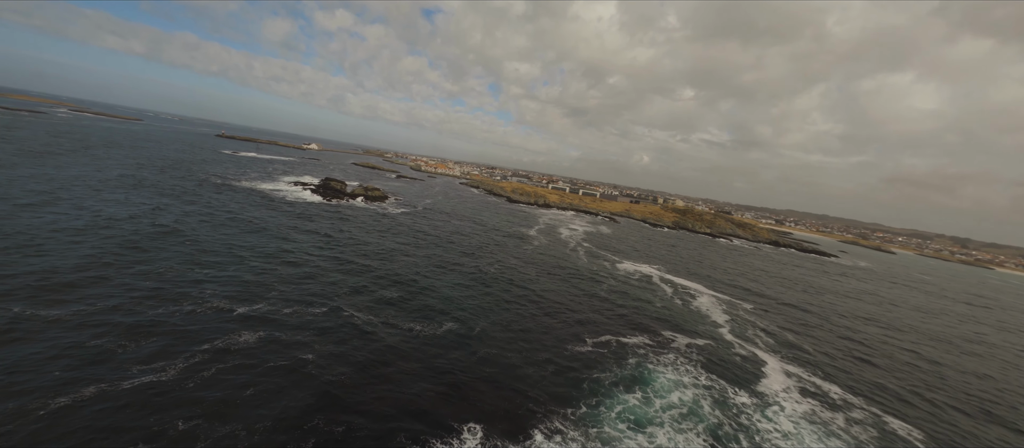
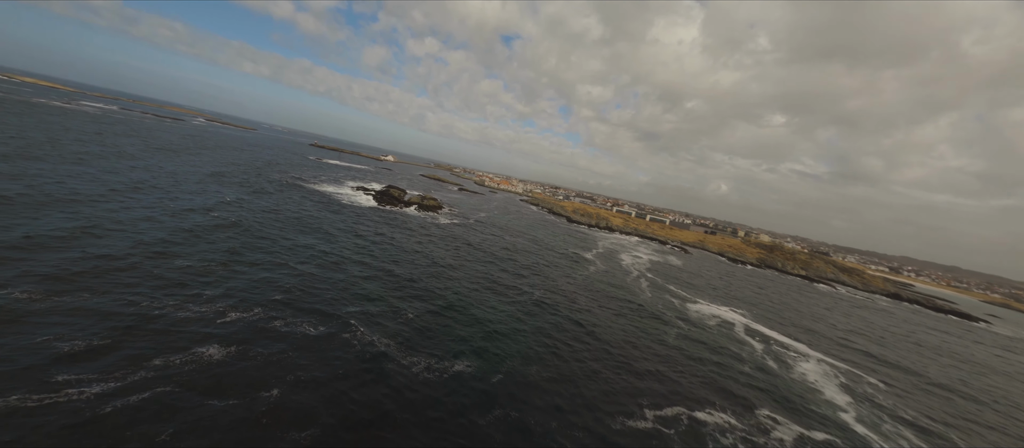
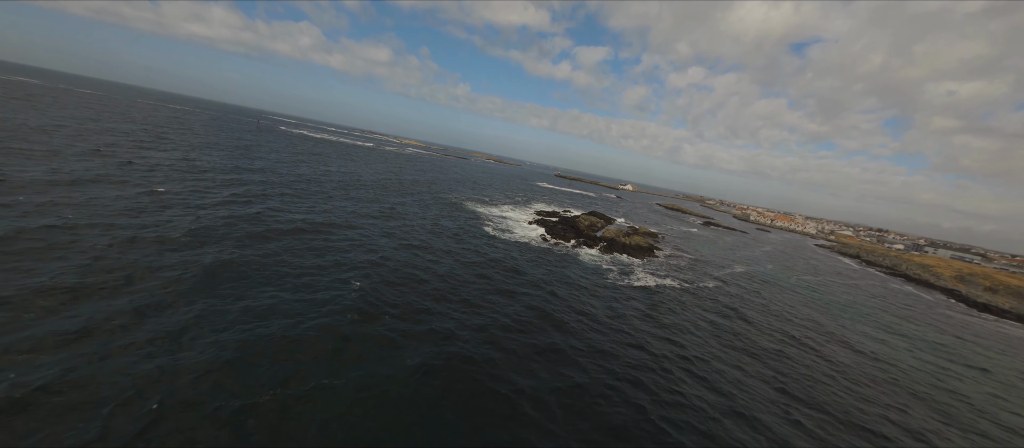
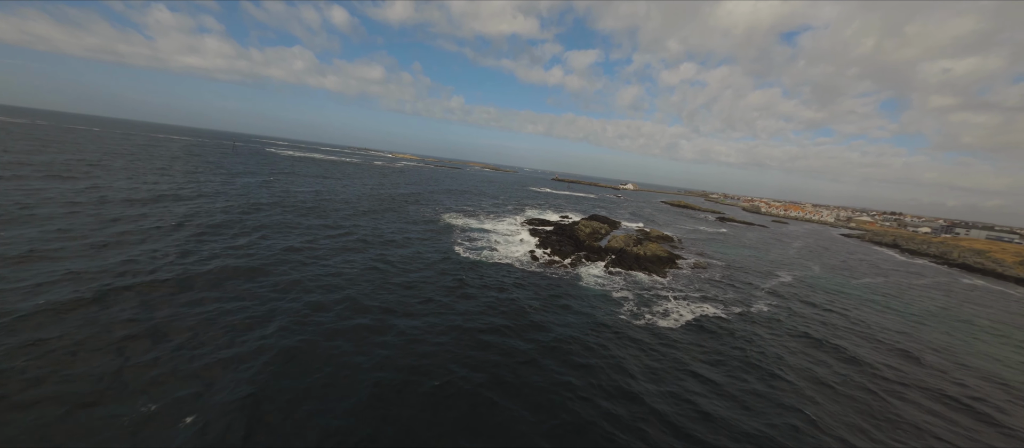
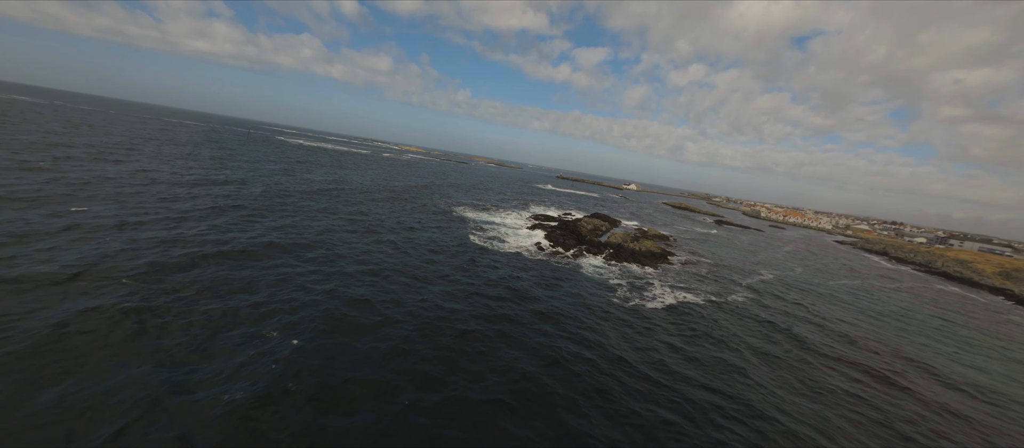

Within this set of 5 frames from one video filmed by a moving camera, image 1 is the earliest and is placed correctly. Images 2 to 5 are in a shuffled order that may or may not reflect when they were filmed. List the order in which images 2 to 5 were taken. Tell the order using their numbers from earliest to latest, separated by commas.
2, 3, 5, 4
